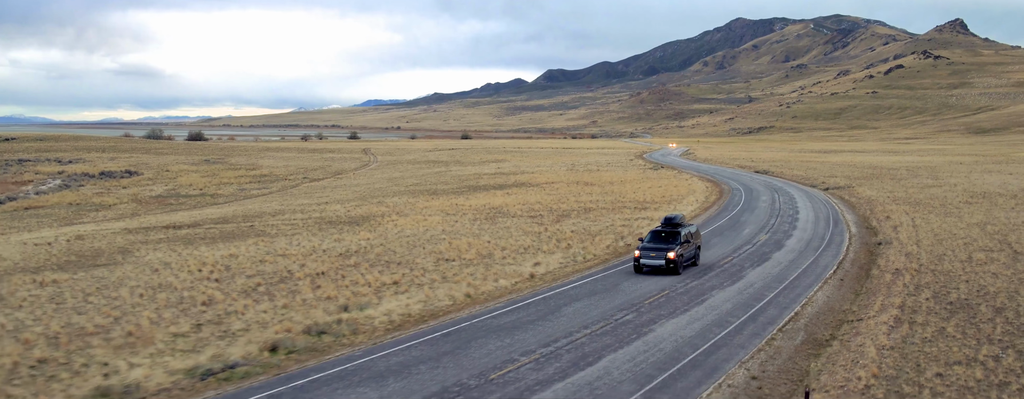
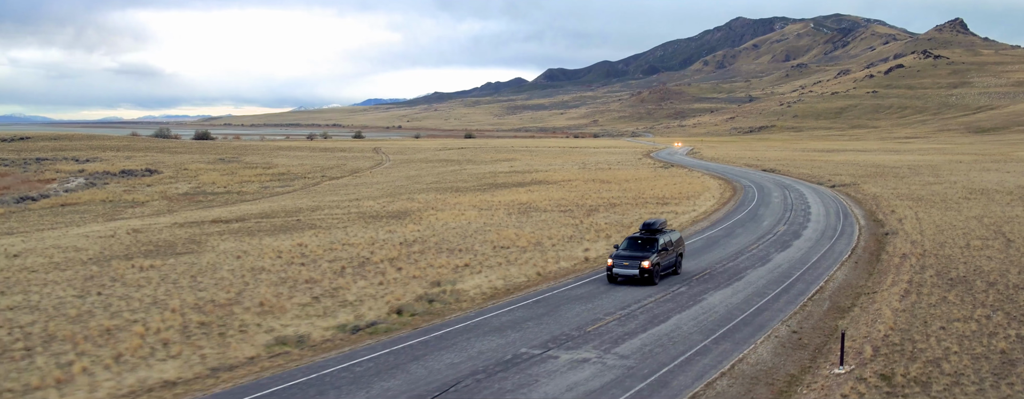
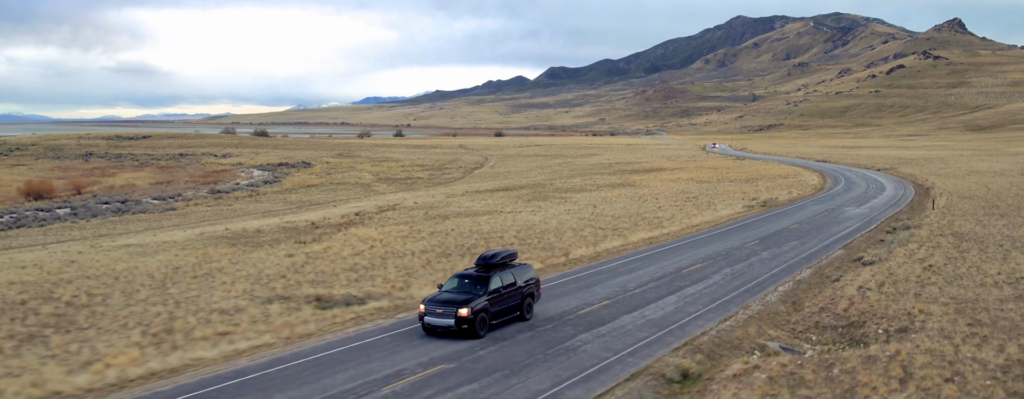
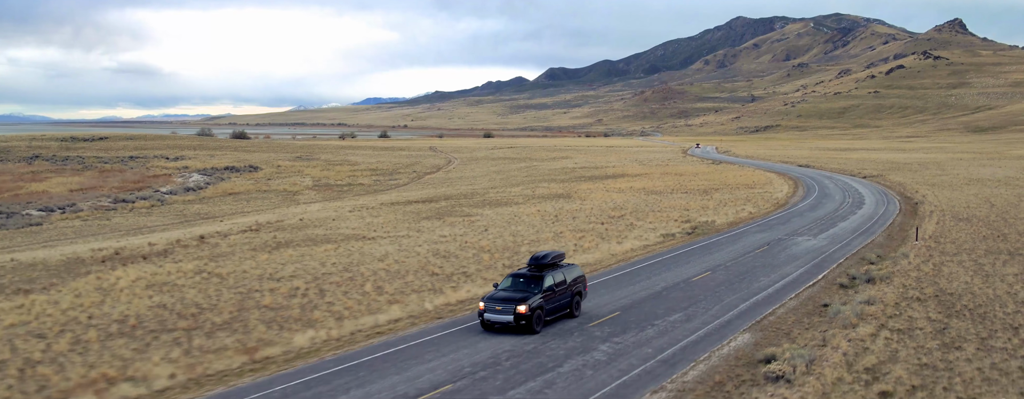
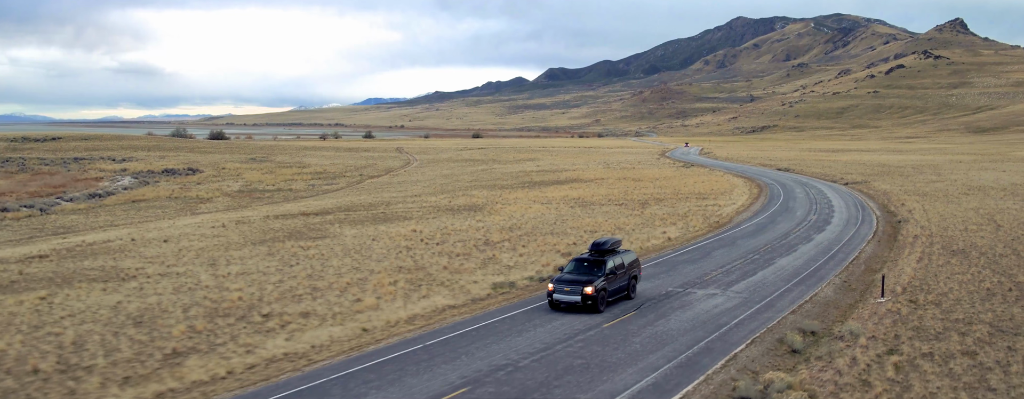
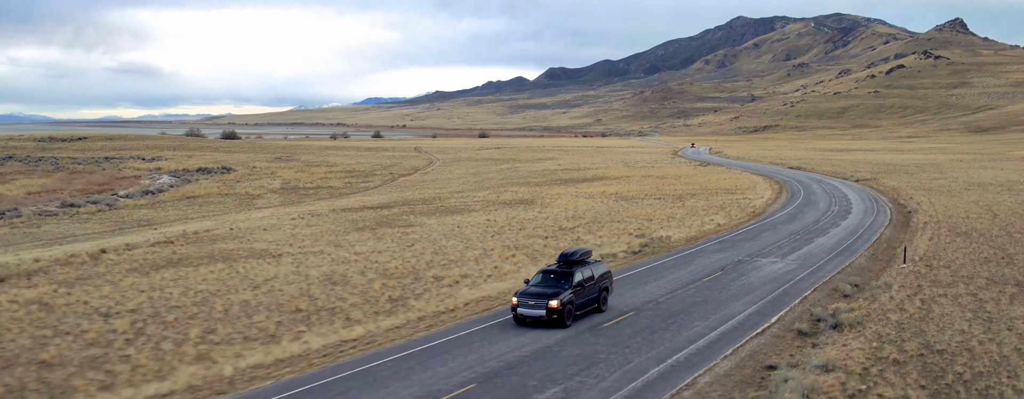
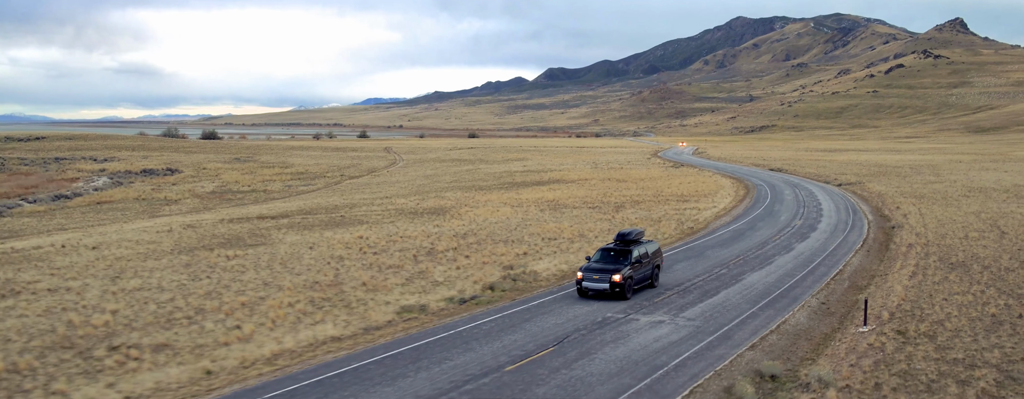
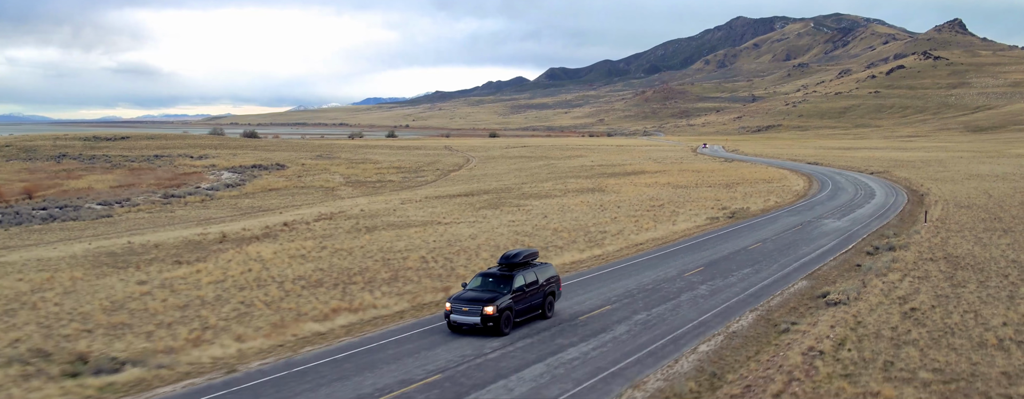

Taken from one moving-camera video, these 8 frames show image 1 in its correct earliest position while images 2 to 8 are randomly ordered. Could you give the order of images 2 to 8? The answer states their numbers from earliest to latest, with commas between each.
2, 7, 5, 6, 4, 8, 3
